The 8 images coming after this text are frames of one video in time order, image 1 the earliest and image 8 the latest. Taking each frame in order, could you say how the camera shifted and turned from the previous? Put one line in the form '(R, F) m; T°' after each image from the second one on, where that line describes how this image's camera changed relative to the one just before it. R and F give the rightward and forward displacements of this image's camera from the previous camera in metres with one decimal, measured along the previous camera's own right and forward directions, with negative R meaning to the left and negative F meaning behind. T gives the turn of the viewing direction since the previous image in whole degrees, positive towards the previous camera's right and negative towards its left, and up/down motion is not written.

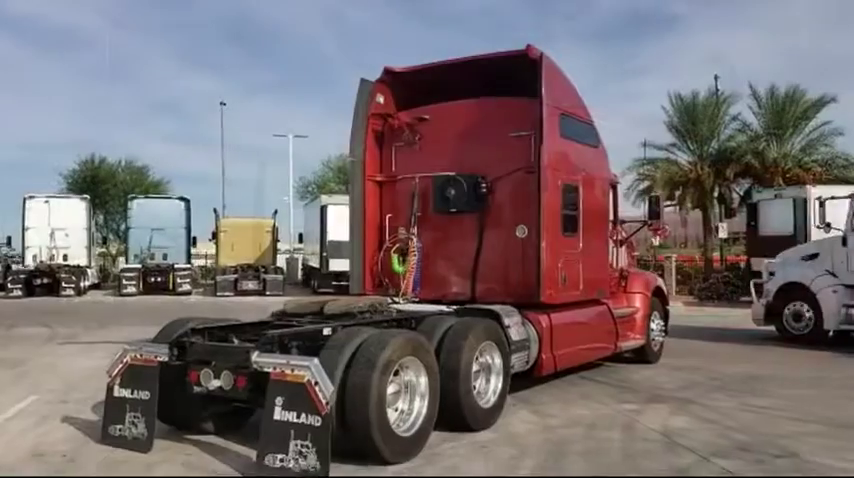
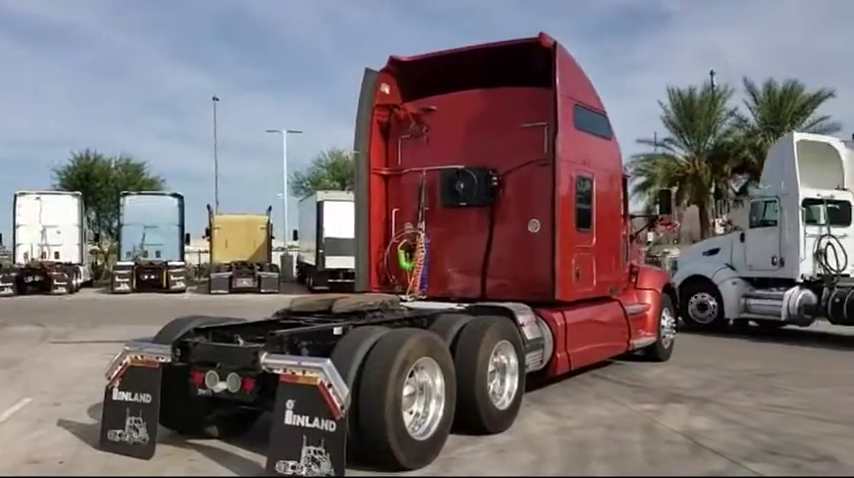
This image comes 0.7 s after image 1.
(-0.2, +0.3) m; +1°
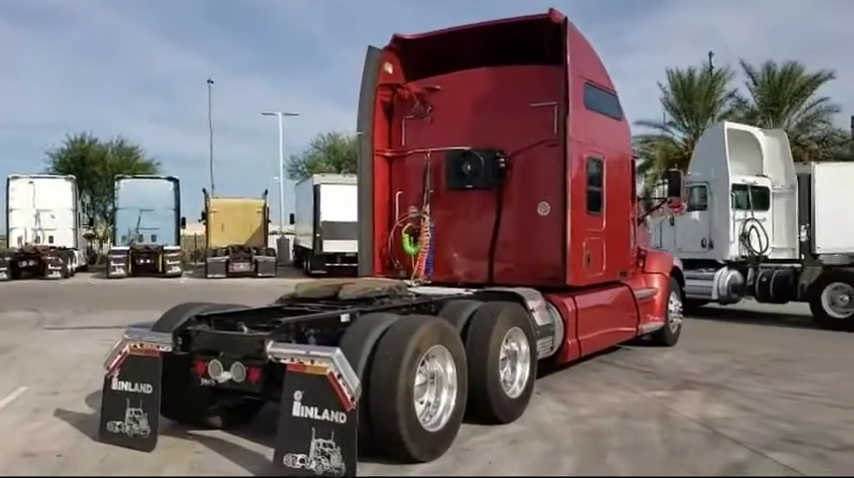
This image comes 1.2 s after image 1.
(-0.1, +0.2) m; 0°
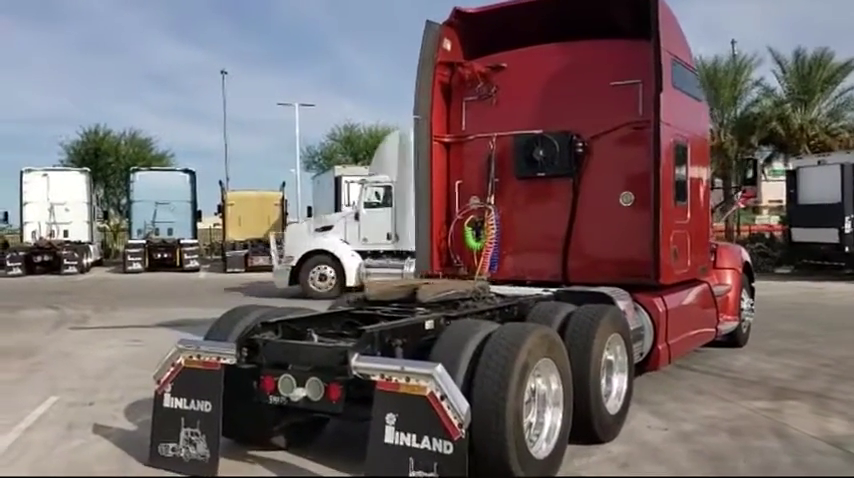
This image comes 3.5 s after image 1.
(-0.5, +0.8) m; 0°
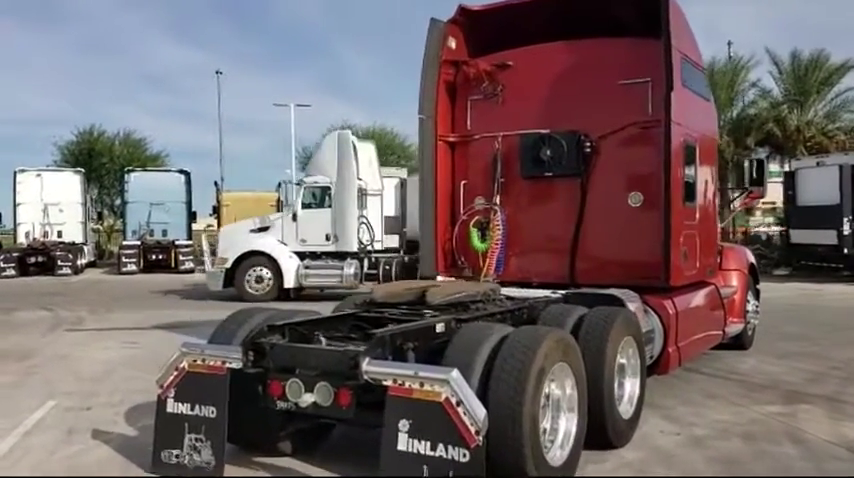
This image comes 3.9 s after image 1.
(-0.1, +0.1) m; 0°
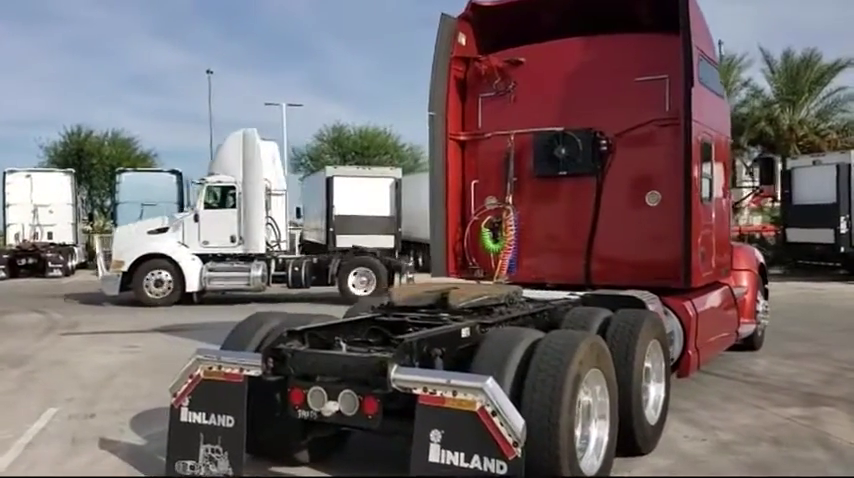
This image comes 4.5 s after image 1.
(-0.2, +0.2) m; +1°
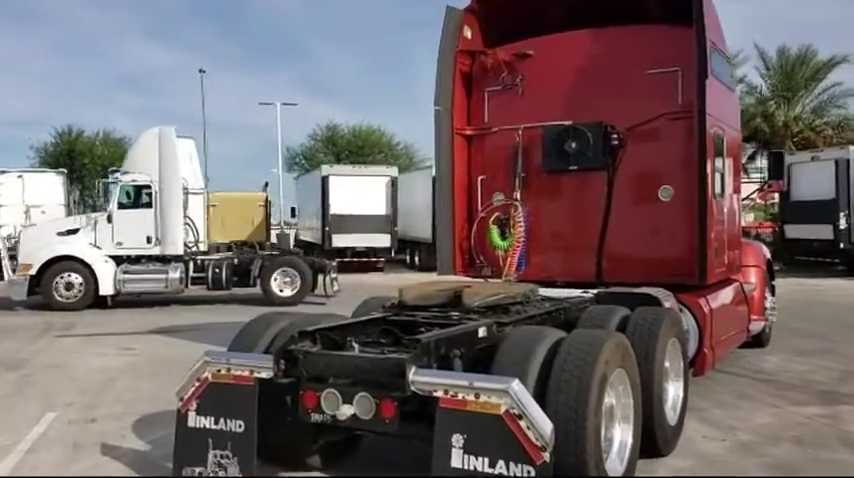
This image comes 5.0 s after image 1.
(-0.1, +0.2) m; 0°
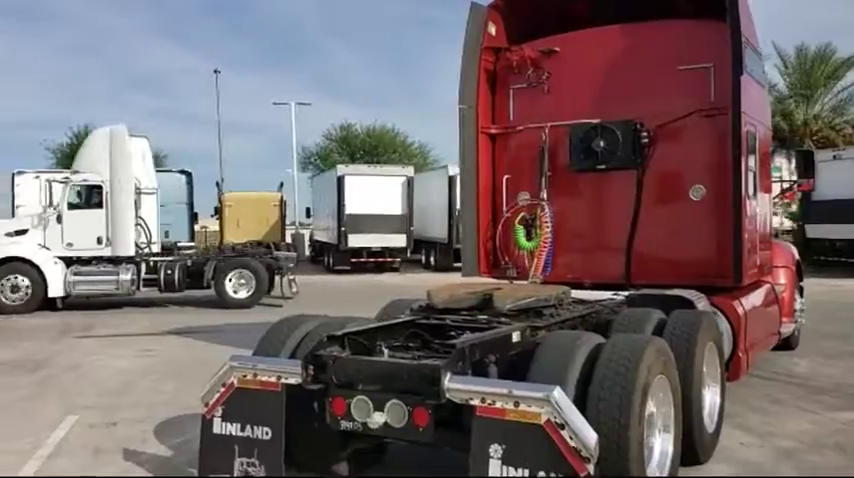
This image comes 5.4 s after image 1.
(-0.1, +0.1) m; -1°
